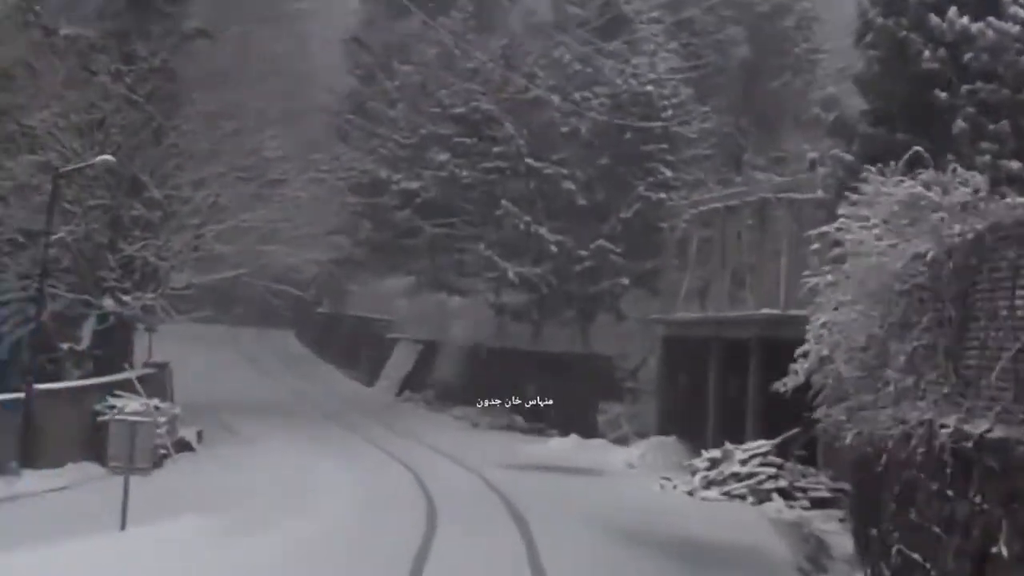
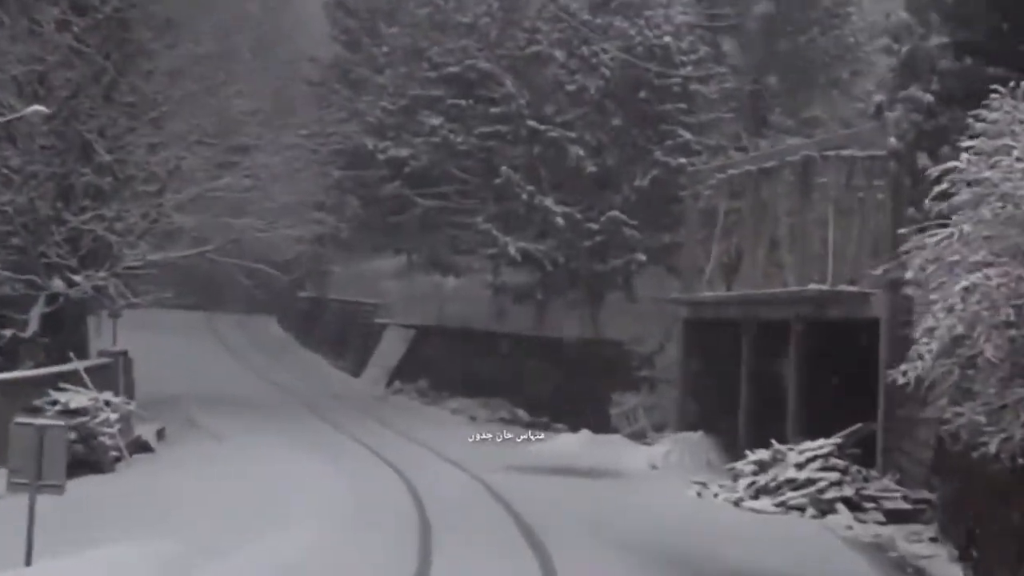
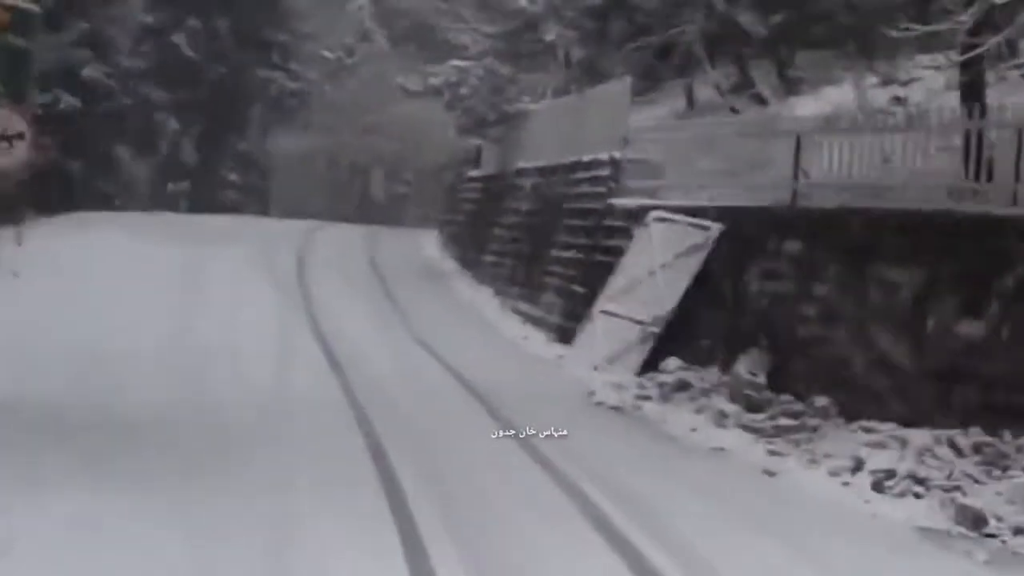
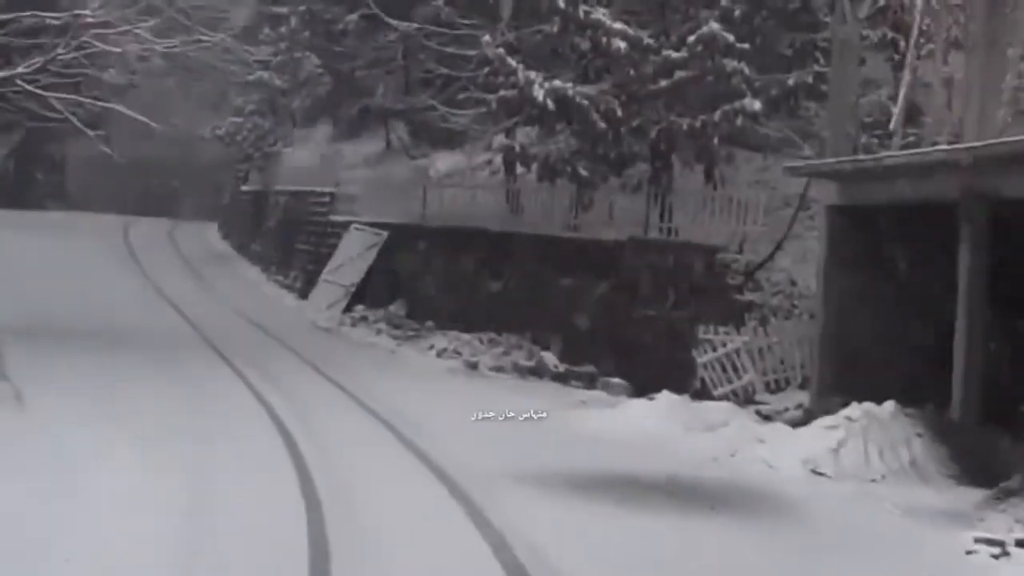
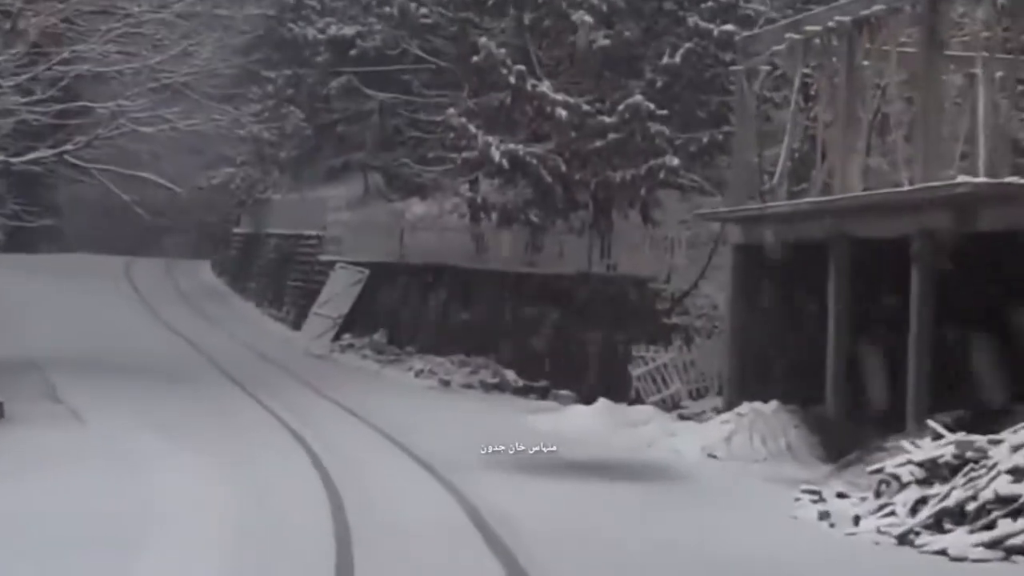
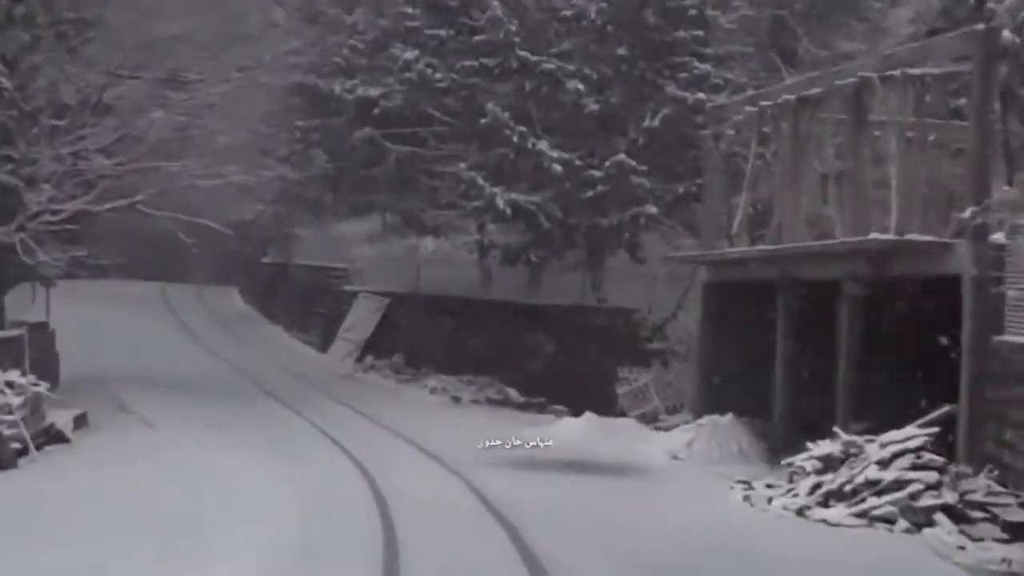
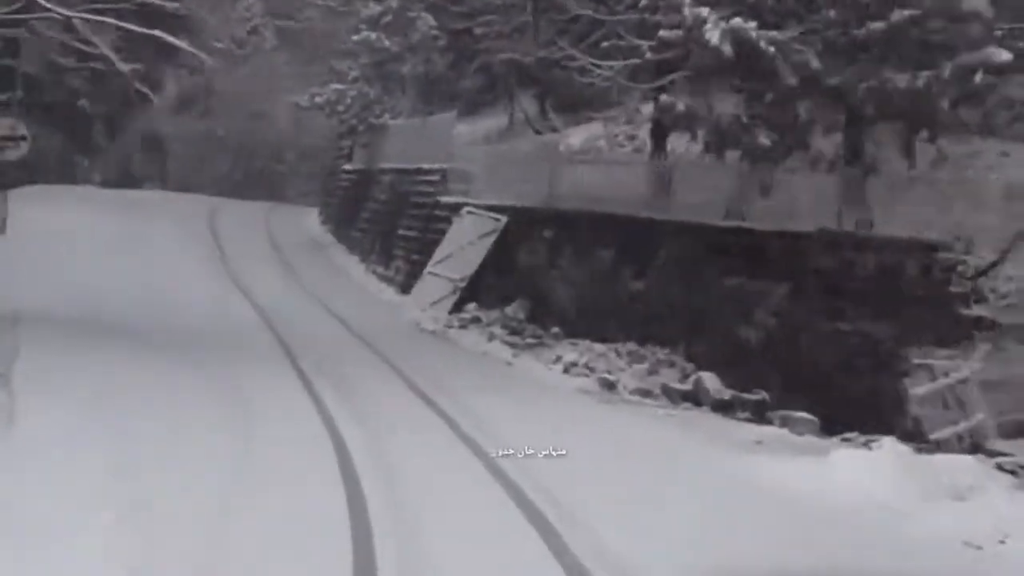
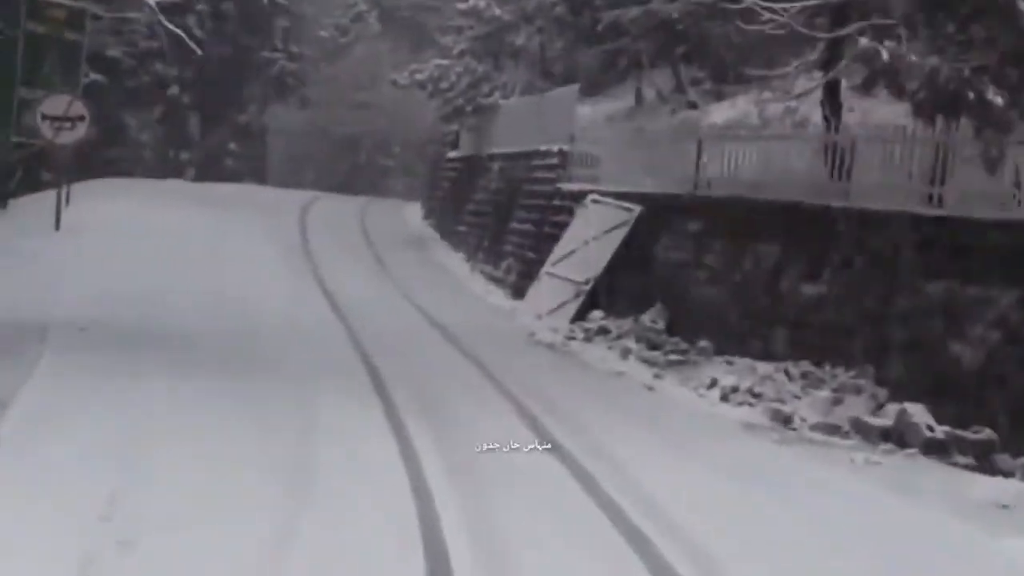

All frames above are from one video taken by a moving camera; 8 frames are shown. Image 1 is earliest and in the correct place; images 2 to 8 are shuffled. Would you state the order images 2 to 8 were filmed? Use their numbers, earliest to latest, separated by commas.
2, 6, 5, 4, 7, 8, 3
